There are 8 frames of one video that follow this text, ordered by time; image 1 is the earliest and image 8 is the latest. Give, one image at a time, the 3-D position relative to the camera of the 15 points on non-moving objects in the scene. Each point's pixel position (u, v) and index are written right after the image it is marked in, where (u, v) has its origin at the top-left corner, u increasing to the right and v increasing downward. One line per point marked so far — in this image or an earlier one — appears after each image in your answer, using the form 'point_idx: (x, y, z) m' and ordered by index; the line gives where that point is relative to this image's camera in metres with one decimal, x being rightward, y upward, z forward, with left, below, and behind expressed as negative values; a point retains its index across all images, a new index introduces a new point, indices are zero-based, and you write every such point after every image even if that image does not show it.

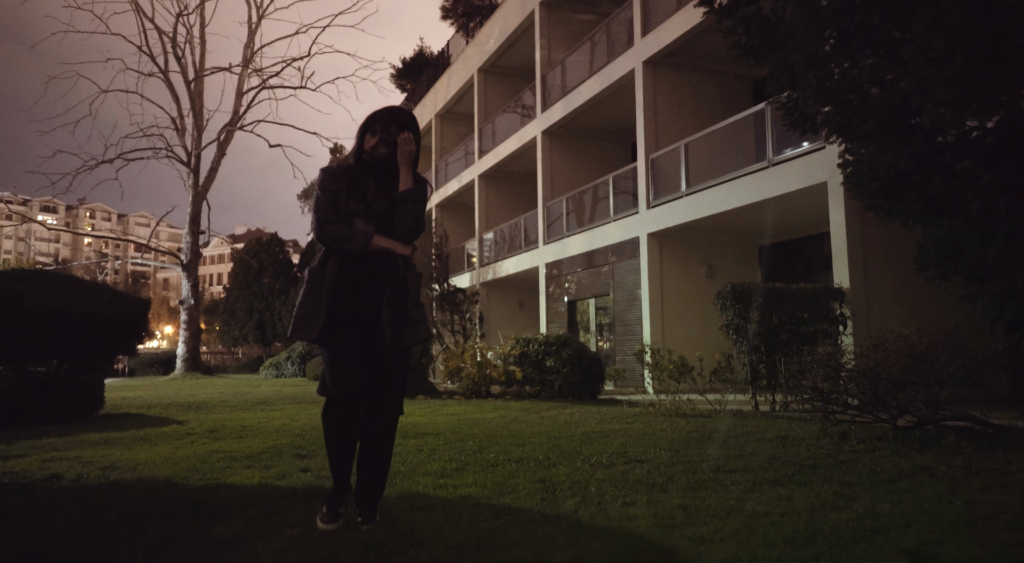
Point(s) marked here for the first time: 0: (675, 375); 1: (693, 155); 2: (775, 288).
0: (+2.0, -1.2, +8.8) m
1: (+3.2, +2.3, +12.3) m
2: (+3.1, -0.1, +8.3) m
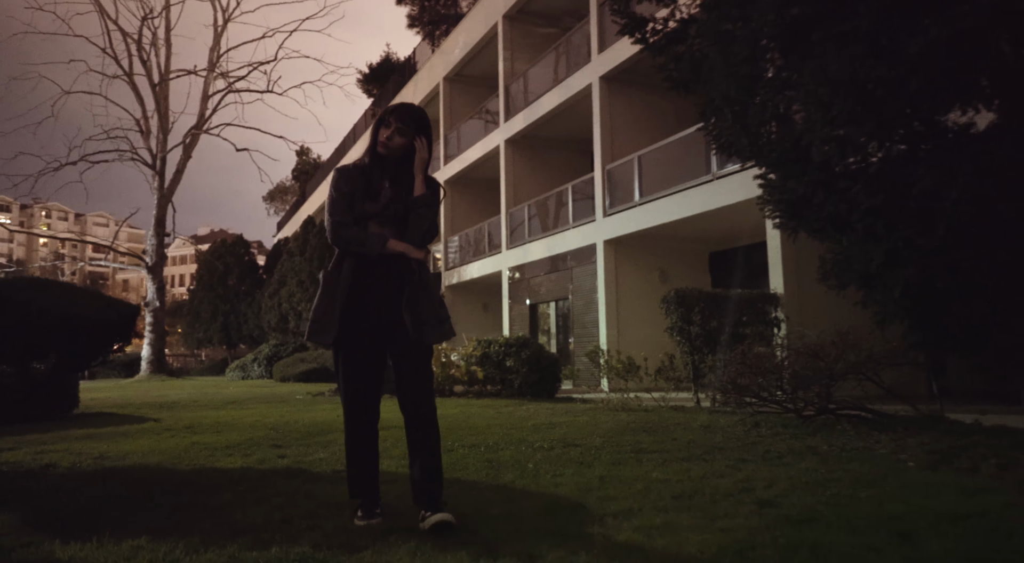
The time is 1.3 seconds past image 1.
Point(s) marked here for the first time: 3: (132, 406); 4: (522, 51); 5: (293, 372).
0: (+1.5, -1.3, +9.4) m
1: (+2.5, +2.2, +13.0) m
2: (+2.6, -0.1, +9.1) m
3: (-5.9, -1.9, +10.6) m
4: (+0.2, +6.1, +18.0) m
5: (-5.9, -2.4, +18.5) m
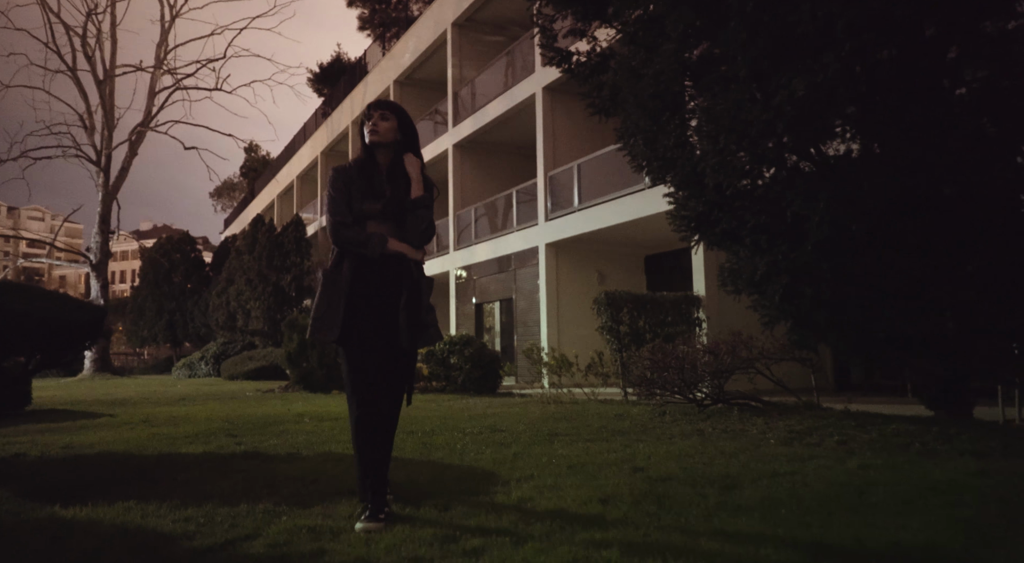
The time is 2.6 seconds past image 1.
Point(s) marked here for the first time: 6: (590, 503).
0: (+0.6, -1.3, +10.2) m
1: (+1.4, +2.1, +13.8) m
2: (+1.8, -0.2, +9.9) m
3: (-6.8, -1.9, +10.9) m
4: (-1.2, +6.1, +18.7) m
5: (-7.3, -2.4, +18.7) m
6: (+0.3, -0.9, +2.9) m
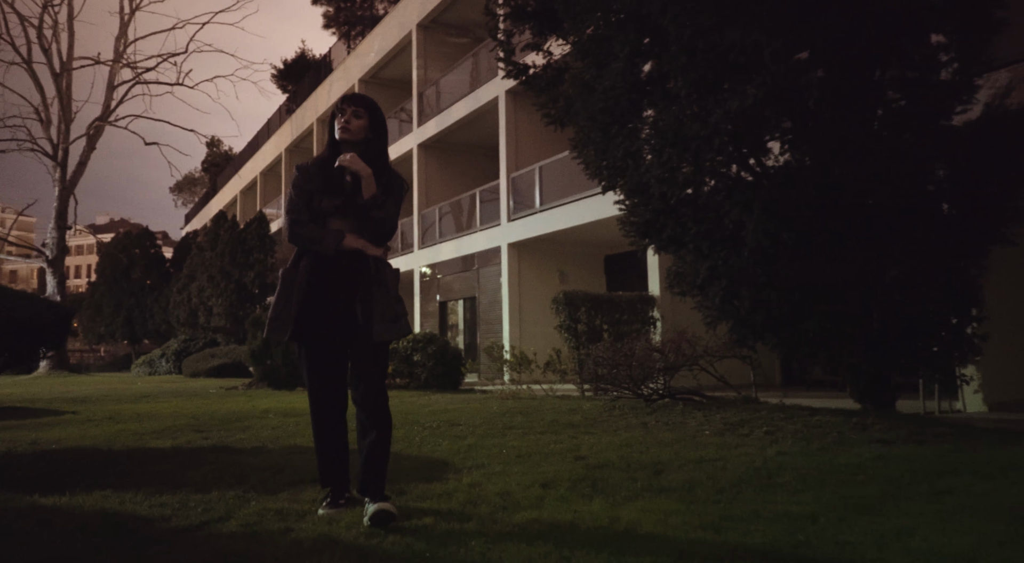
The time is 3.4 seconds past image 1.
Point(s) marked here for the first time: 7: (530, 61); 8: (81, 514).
0: (+0.1, -1.3, +10.5) m
1: (+0.7, +2.1, +14.2) m
2: (+1.2, -0.2, +10.3) m
3: (-7.4, -1.9, +10.9) m
4: (-2.1, +6.1, +18.9) m
5: (-8.4, -2.3, +18.6) m
6: (+0.1, -1.0, +3.3) m
7: (+0.2, +2.9, +9.2) m
8: (-1.8, -1.0, +2.8) m
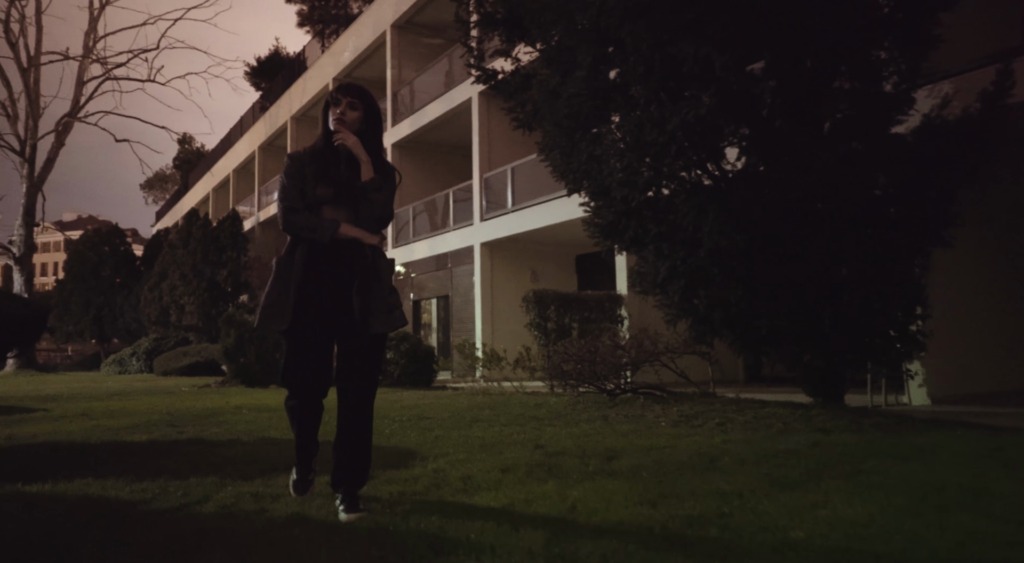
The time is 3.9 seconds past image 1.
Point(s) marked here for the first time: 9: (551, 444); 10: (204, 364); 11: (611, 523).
0: (-0.4, -1.3, +10.8) m
1: (+0.1, +2.2, +14.4) m
2: (+0.8, -0.2, +10.6) m
3: (-7.9, -1.8, +10.8) m
4: (-2.9, +6.1, +19.0) m
5: (-9.1, -2.3, +18.6) m
6: (-0.1, -1.0, +3.5) m
7: (-0.2, +3.0, +9.4) m
8: (-2.0, -1.0, +3.0) m
9: (+0.2, -1.0, +4.3) m
10: (-8.2, -2.2, +18.4) m
11: (+0.3, -0.9, +2.4) m
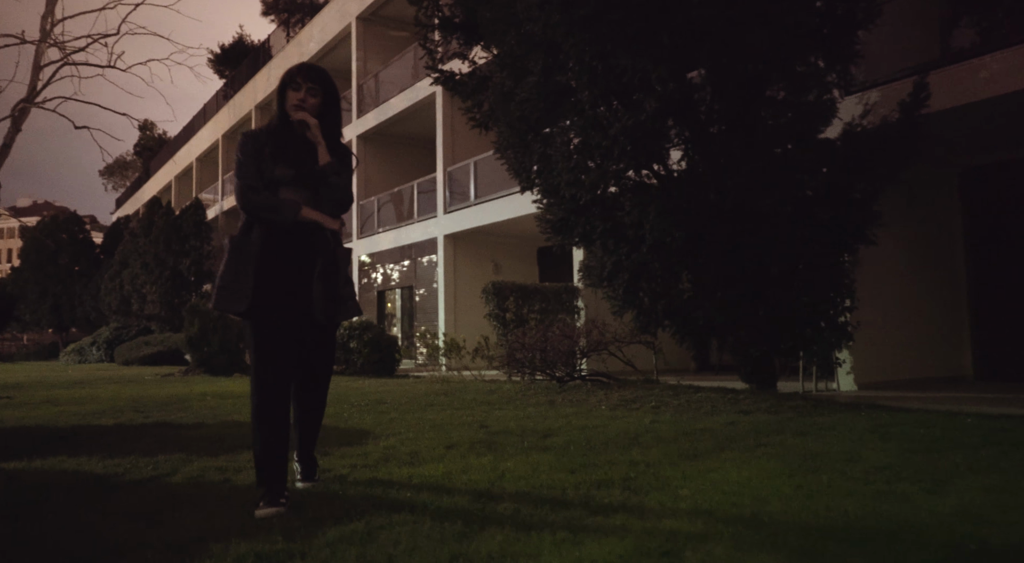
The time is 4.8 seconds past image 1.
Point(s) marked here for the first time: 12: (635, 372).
0: (-1.0, -1.2, +11.1) m
1: (-0.7, +2.4, +14.8) m
2: (+0.2, -0.1, +11.0) m
3: (-8.5, -1.7, +10.9) m
4: (-3.8, +6.4, +19.2) m
5: (-10.1, -2.0, +18.6) m
6: (-0.4, -0.9, +3.9) m
7: (-0.8, +3.1, +9.8) m
8: (-2.2, -1.0, +3.3) m
9: (-0.1, -1.0, +4.6) m
10: (-9.2, -1.9, +18.4) m
11: (+0.1, -0.8, +2.8) m
12: (+1.5, -1.1, +8.5) m
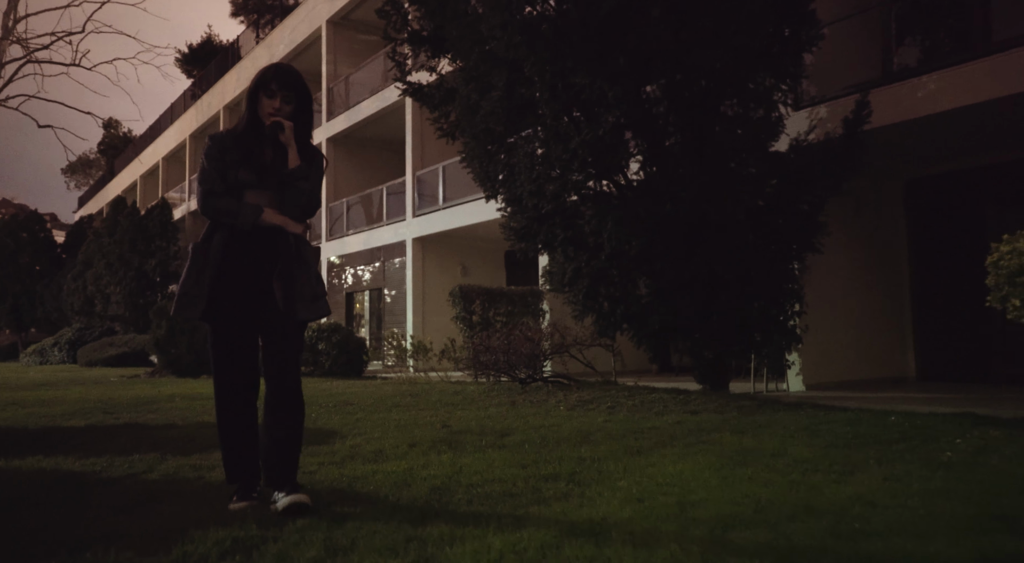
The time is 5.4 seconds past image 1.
0: (-1.6, -1.2, +11.3) m
1: (-1.4, +2.3, +15.0) m
2: (-0.4, -0.1, +11.2) m
3: (-9.0, -1.7, +10.8) m
4: (-4.7, +6.3, +19.3) m
5: (-10.9, -2.0, +18.4) m
6: (-0.7, -1.0, +4.1) m
7: (-1.2, +3.0, +10.0) m
8: (-2.5, -1.0, +3.5) m
9: (-0.4, -1.0, +4.9) m
10: (-10.1, -1.9, +18.3) m
11: (-0.1, -0.9, +3.1) m
12: (+1.1, -1.2, +8.8) m
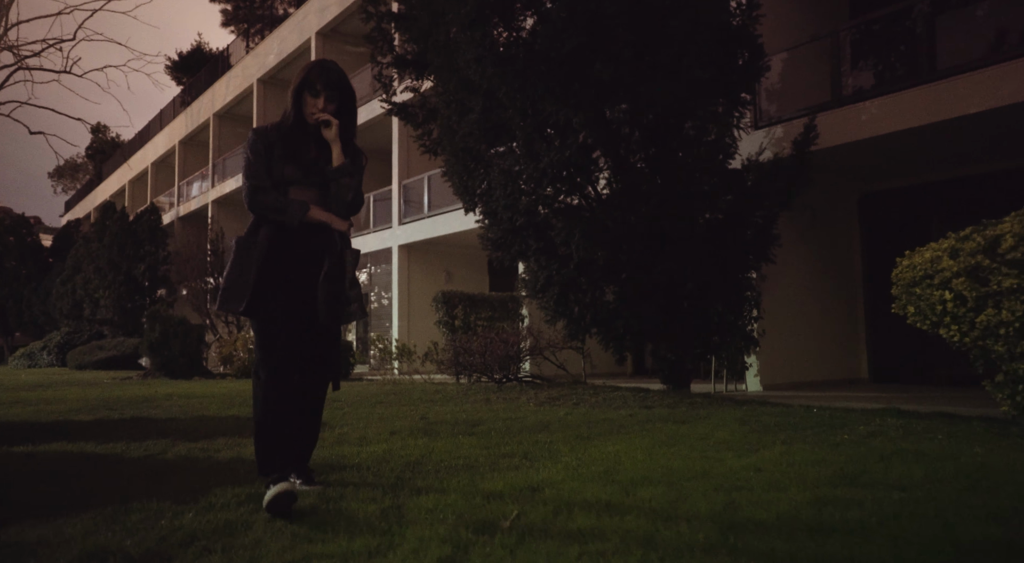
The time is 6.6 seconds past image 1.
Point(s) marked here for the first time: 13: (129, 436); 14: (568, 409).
0: (-1.9, -1.3, +11.9) m
1: (-1.8, +2.2, +15.6) m
2: (-0.7, -0.2, +11.8) m
3: (-9.4, -1.7, +11.2) m
4: (-5.2, +6.2, +19.8) m
5: (-11.4, -2.1, +18.7) m
6: (-0.9, -1.0, +4.7) m
7: (-1.5, +2.9, +10.6) m
8: (-2.7, -1.0, +4.0) m
9: (-0.6, -1.1, +5.5) m
10: (-10.5, -2.1, +18.7) m
11: (-0.3, -0.9, +3.7) m
12: (+0.8, -1.3, +9.4) m
13: (-2.8, -1.1, +5.0) m
14: (+0.5, -1.1, +5.9) m
